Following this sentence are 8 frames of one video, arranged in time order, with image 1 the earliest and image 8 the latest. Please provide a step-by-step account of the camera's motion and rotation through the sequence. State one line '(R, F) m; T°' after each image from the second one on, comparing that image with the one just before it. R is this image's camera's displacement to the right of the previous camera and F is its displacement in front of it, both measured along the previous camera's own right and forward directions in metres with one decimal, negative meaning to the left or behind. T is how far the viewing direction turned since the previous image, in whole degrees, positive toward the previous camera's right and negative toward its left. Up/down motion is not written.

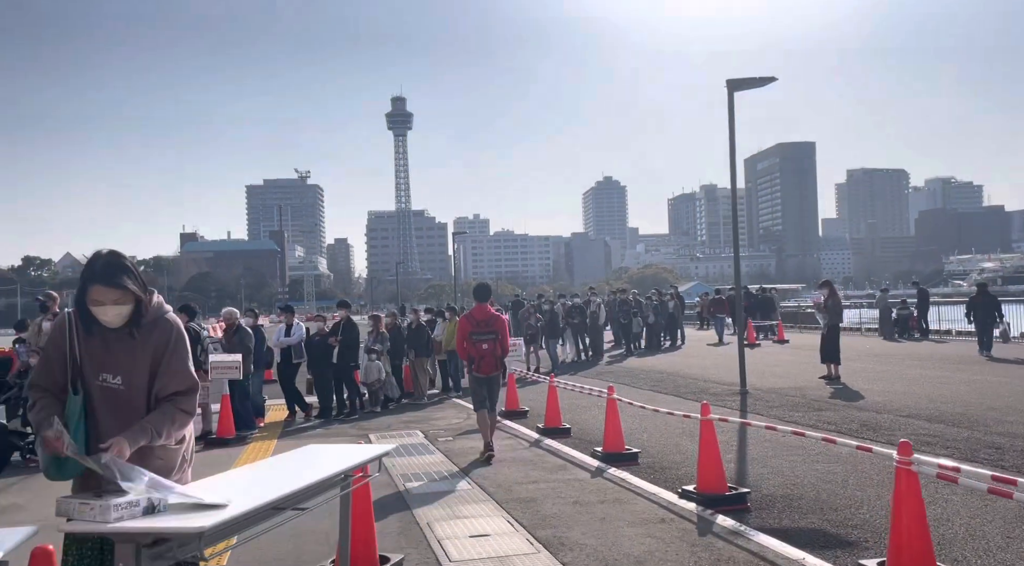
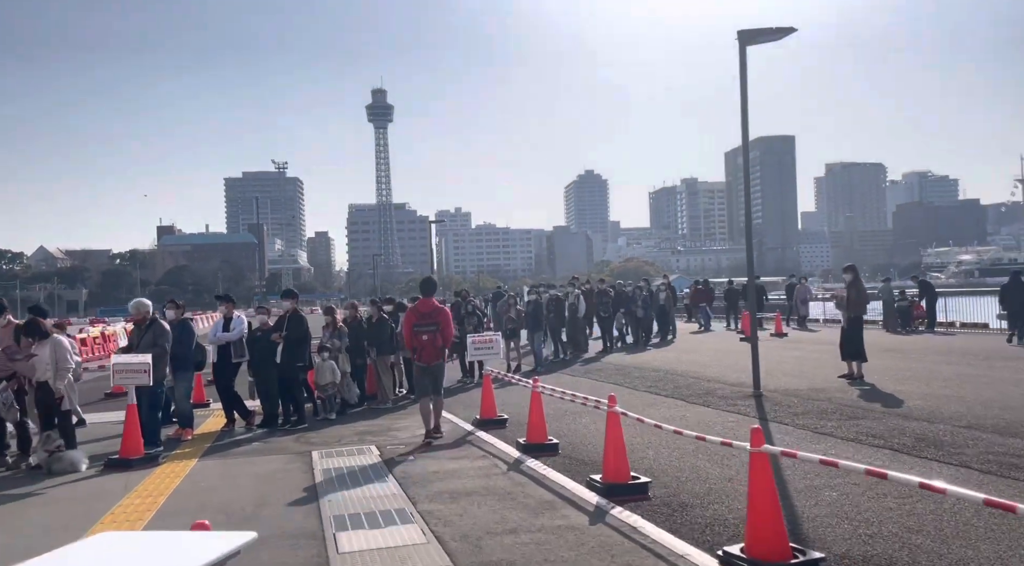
(+0.1, +2.0) m; +1°
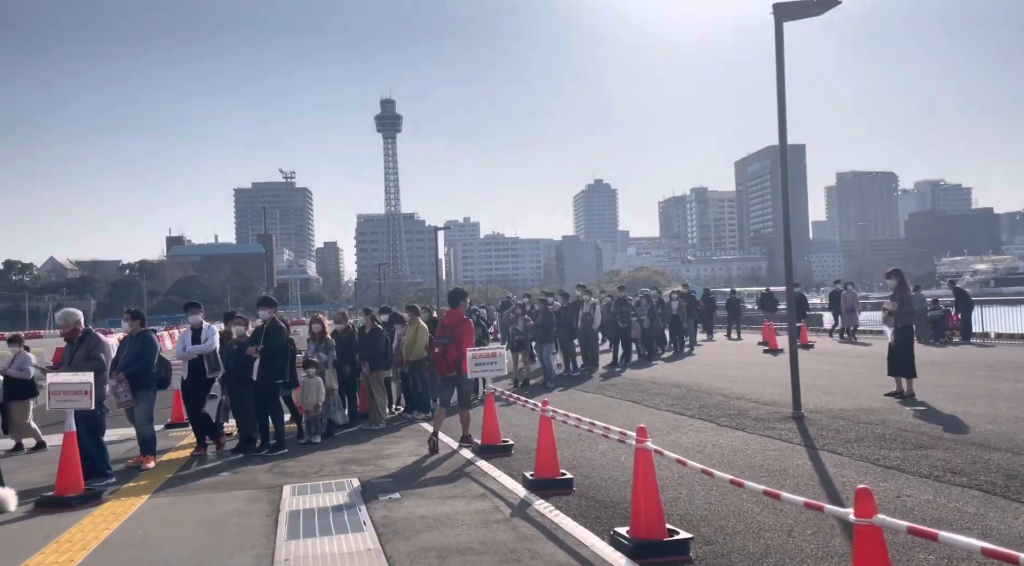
(0.0, +1.3) m; -1°
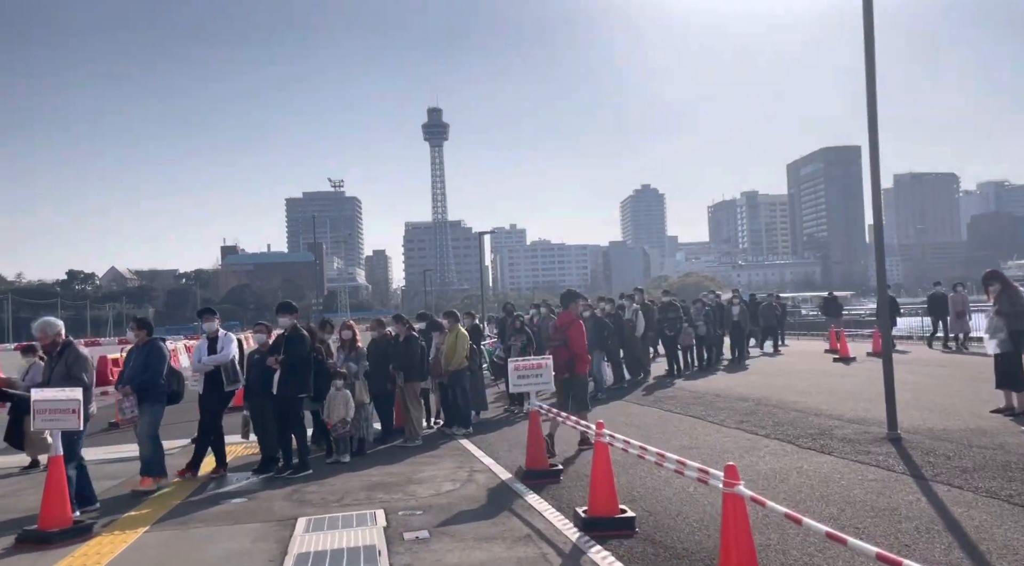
(0.0, +1.1) m; -4°
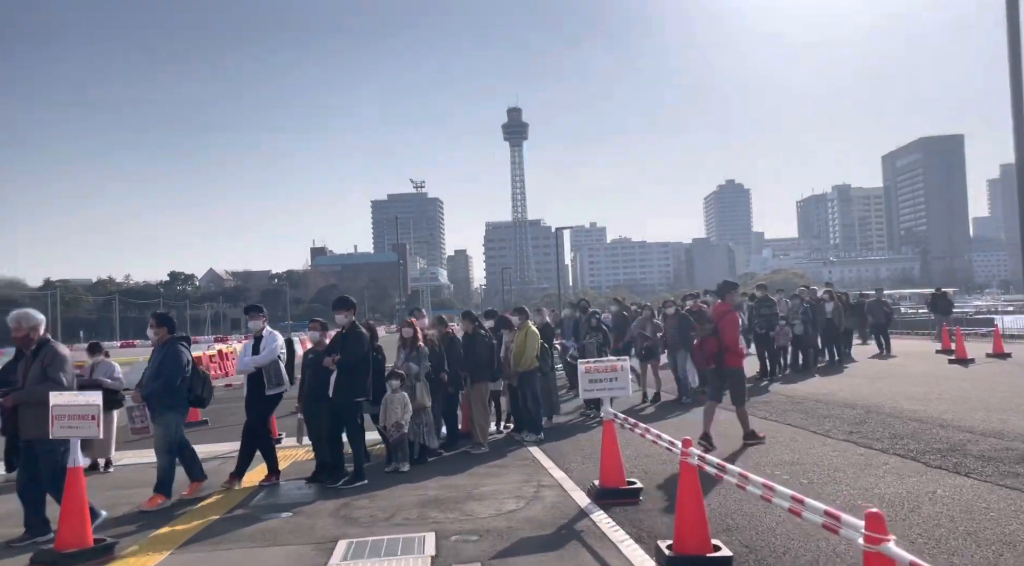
(+0.1, +1.0) m; -6°
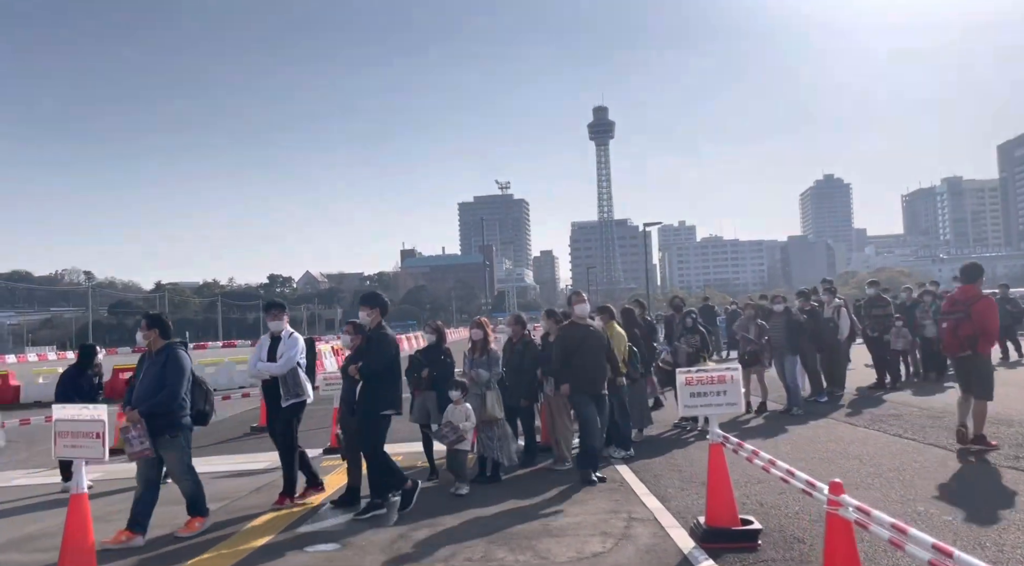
(0.0, +1.2) m; -7°
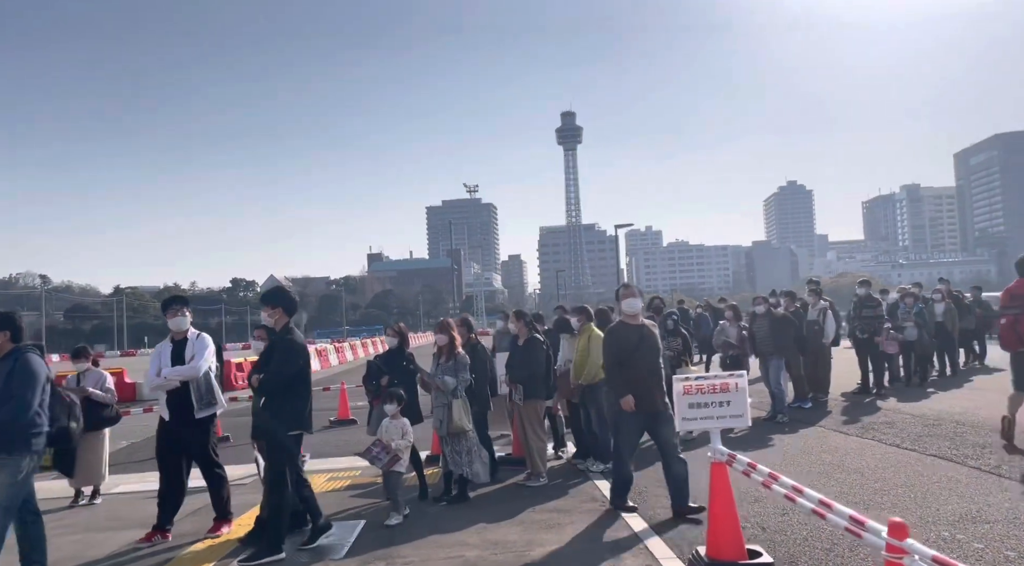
(0.0, +0.9) m; +2°
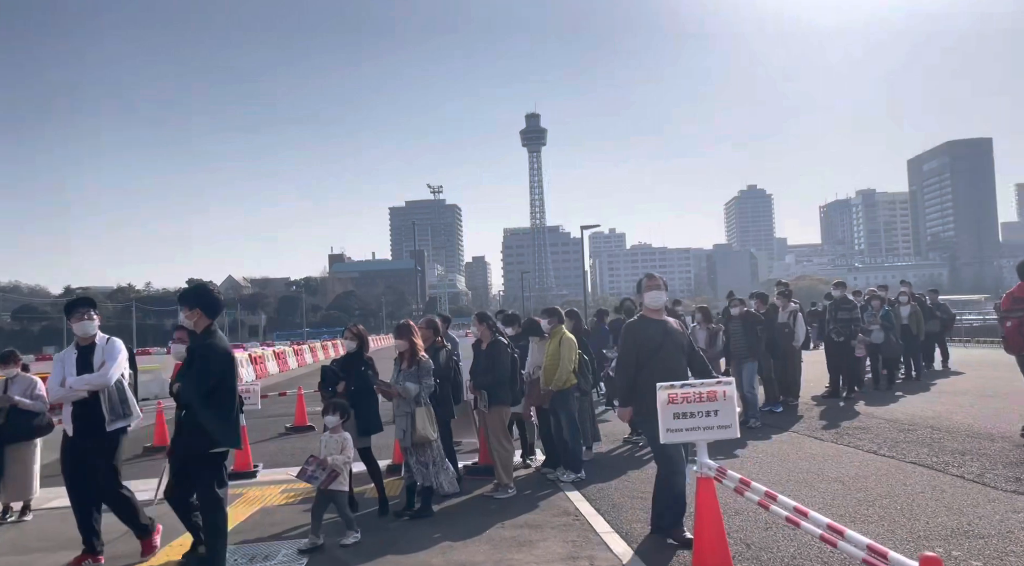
(0.0, +0.5) m; +3°
